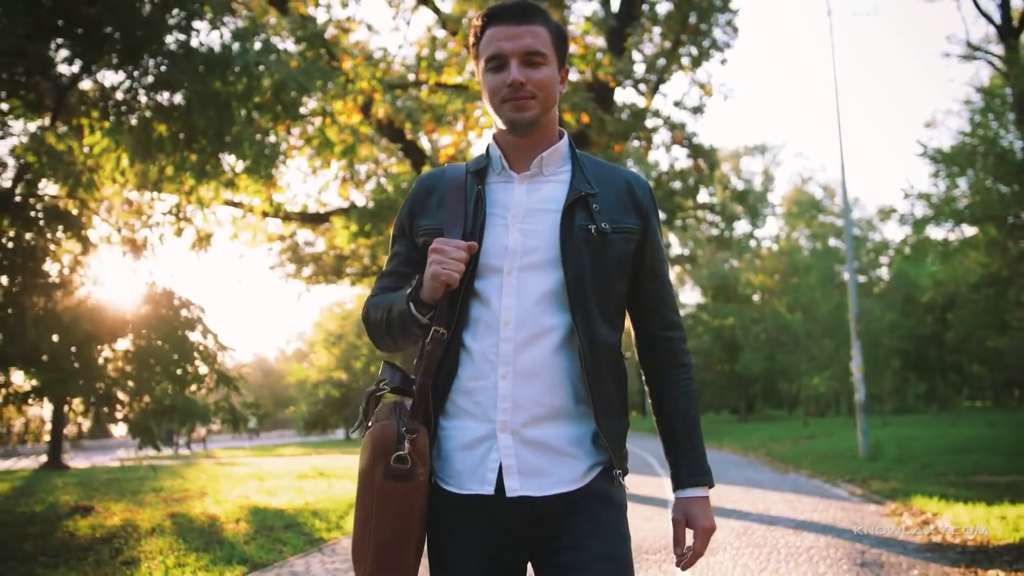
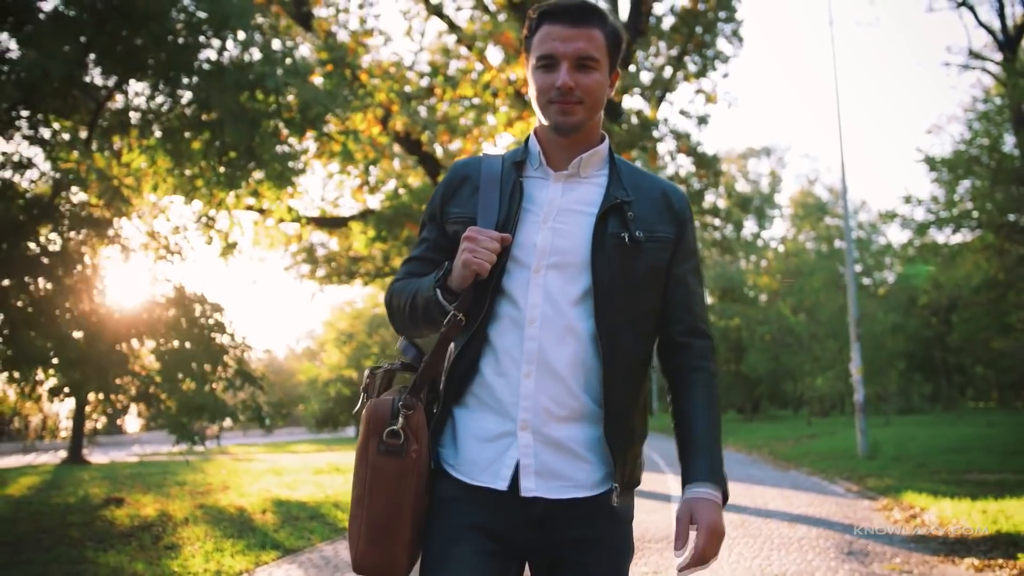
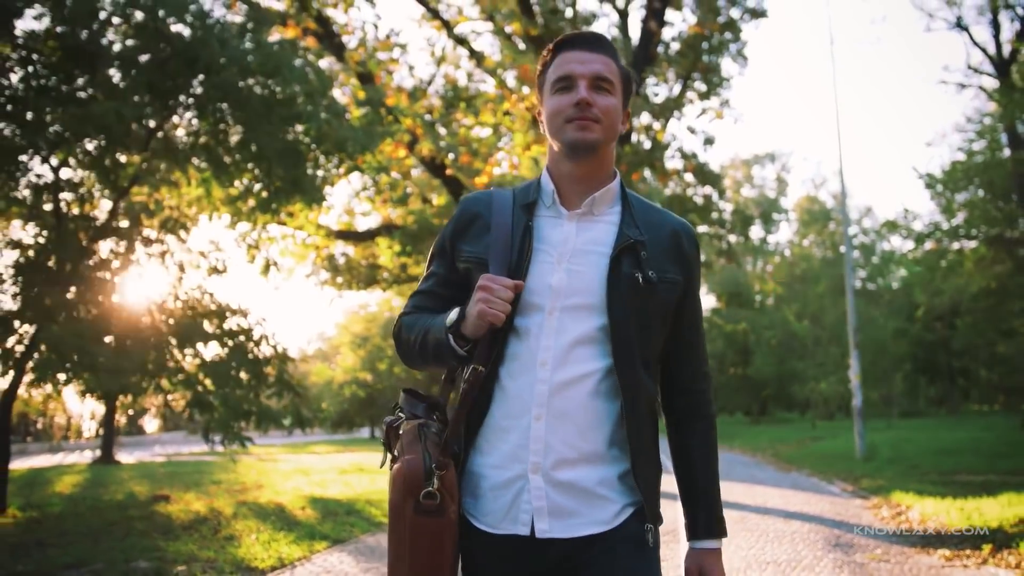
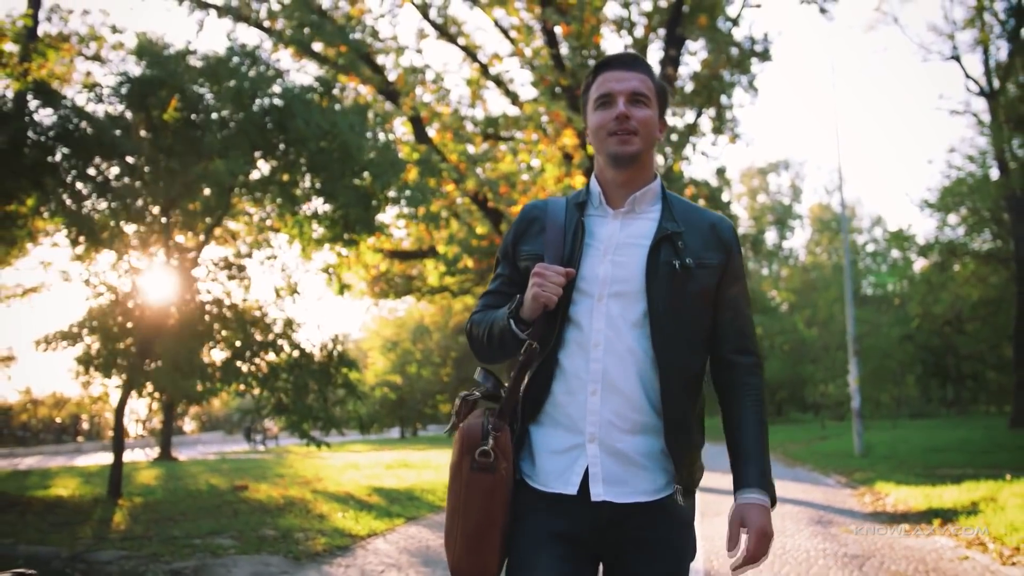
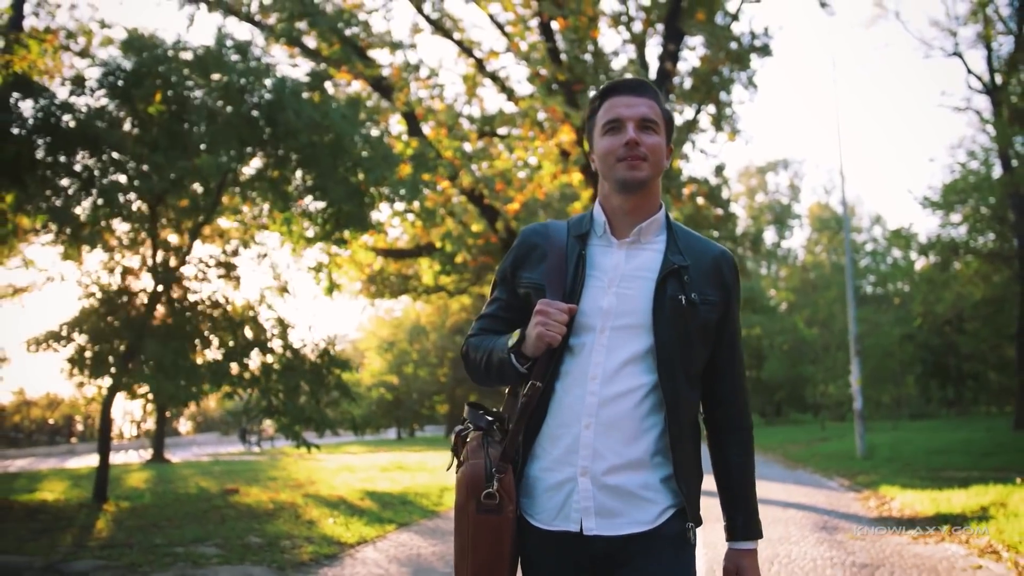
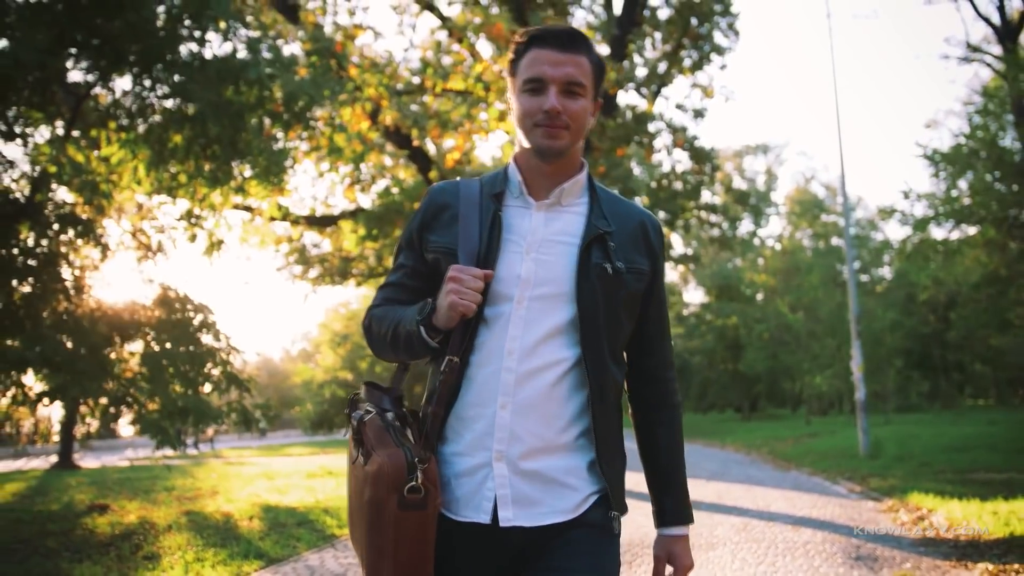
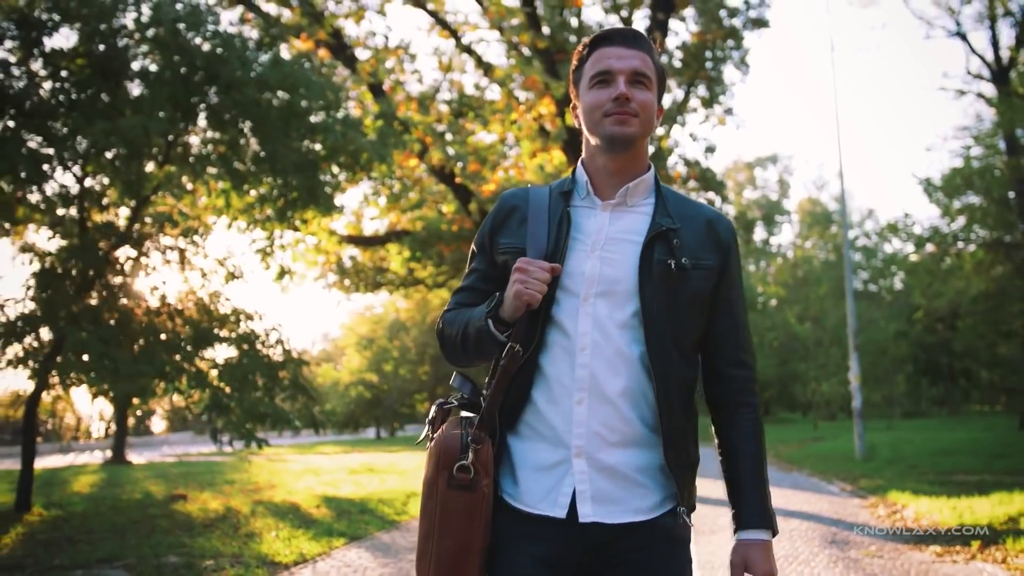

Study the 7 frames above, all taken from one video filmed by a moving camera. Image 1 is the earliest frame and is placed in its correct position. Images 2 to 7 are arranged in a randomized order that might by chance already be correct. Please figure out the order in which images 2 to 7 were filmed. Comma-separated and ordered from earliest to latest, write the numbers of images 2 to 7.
6, 2, 3, 7, 5, 4
